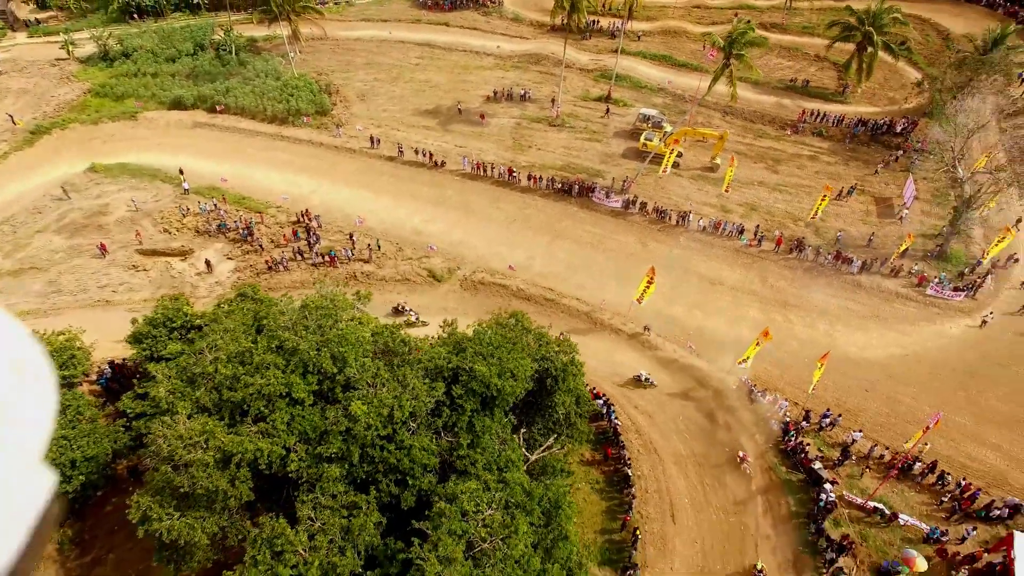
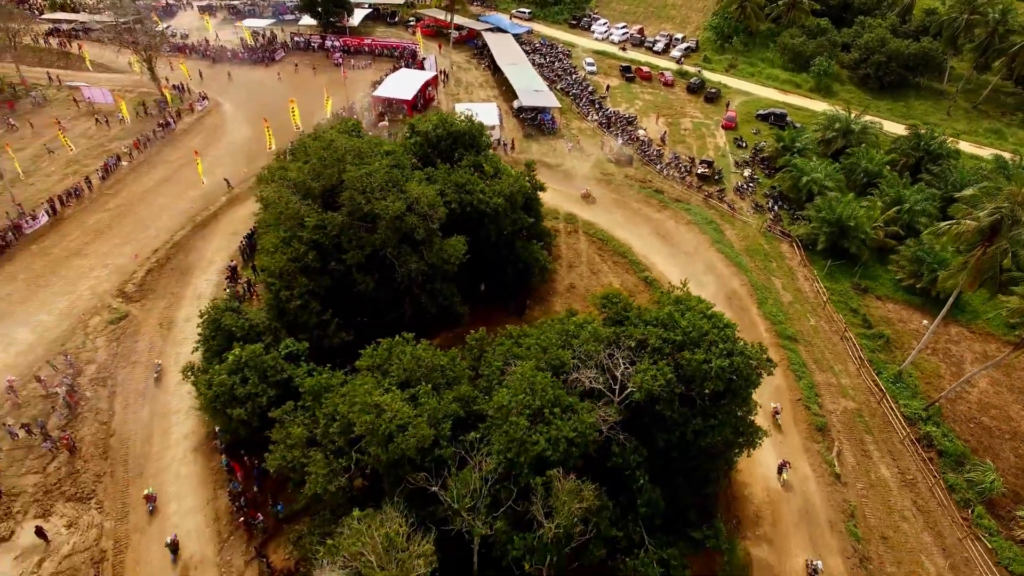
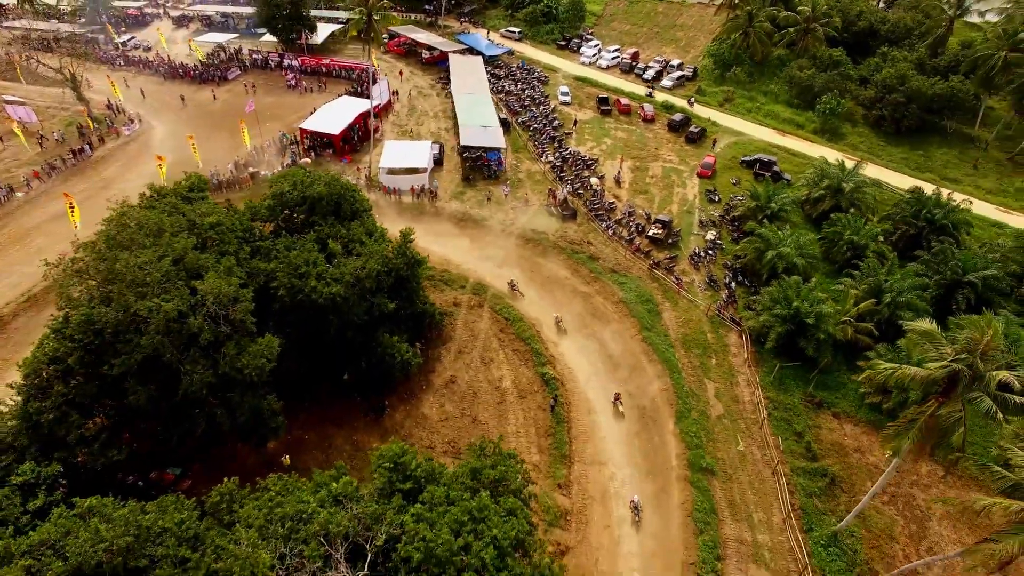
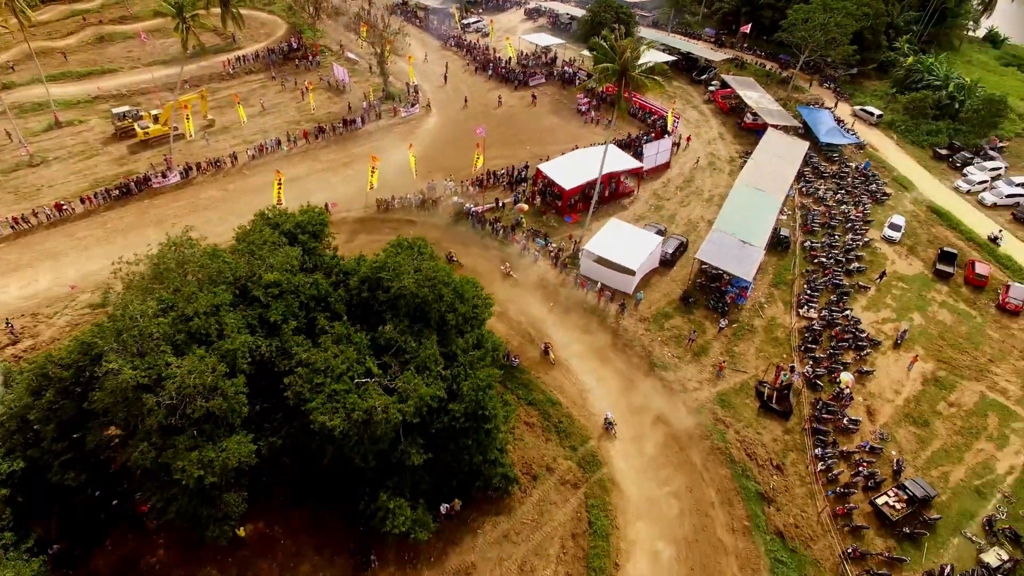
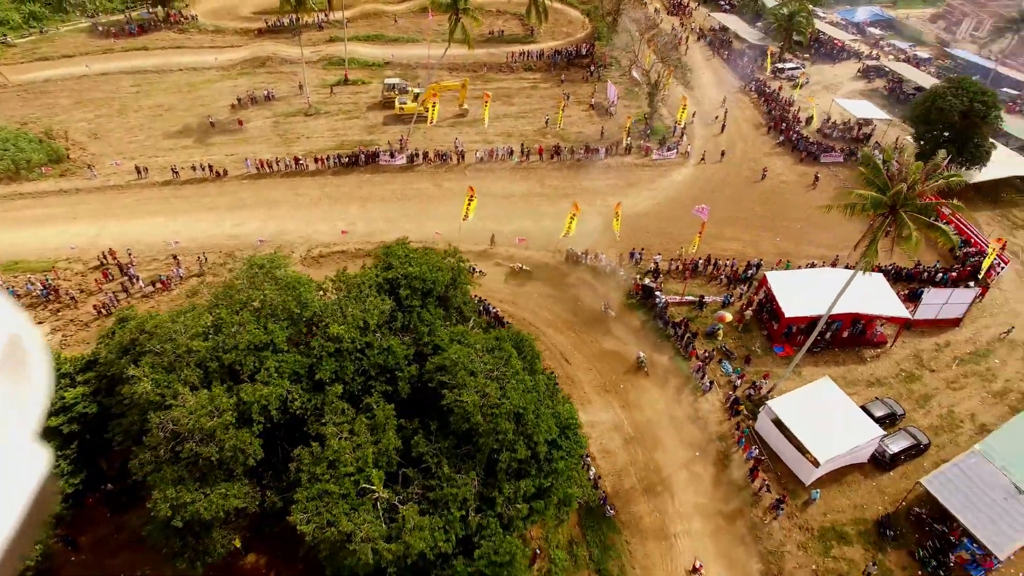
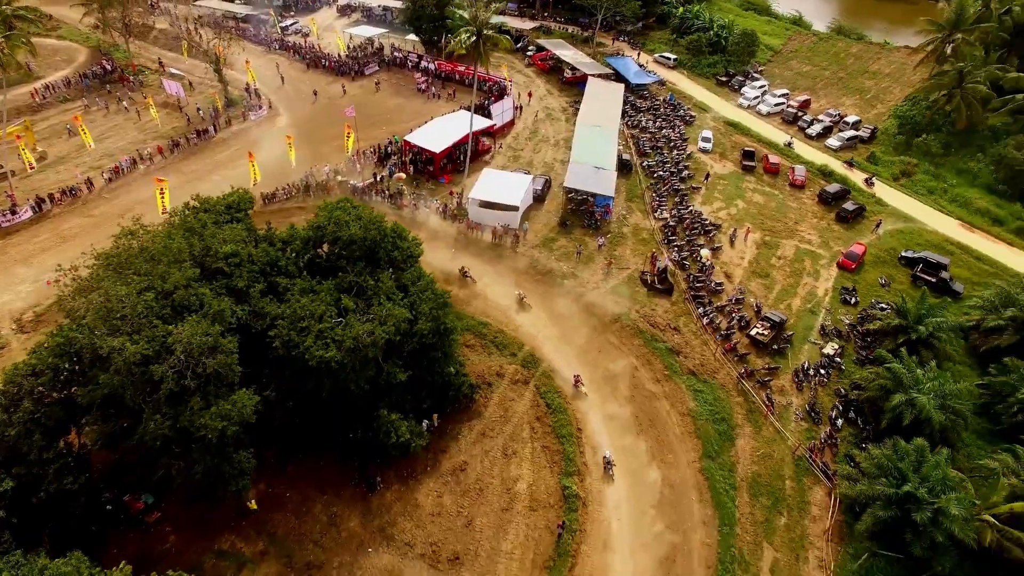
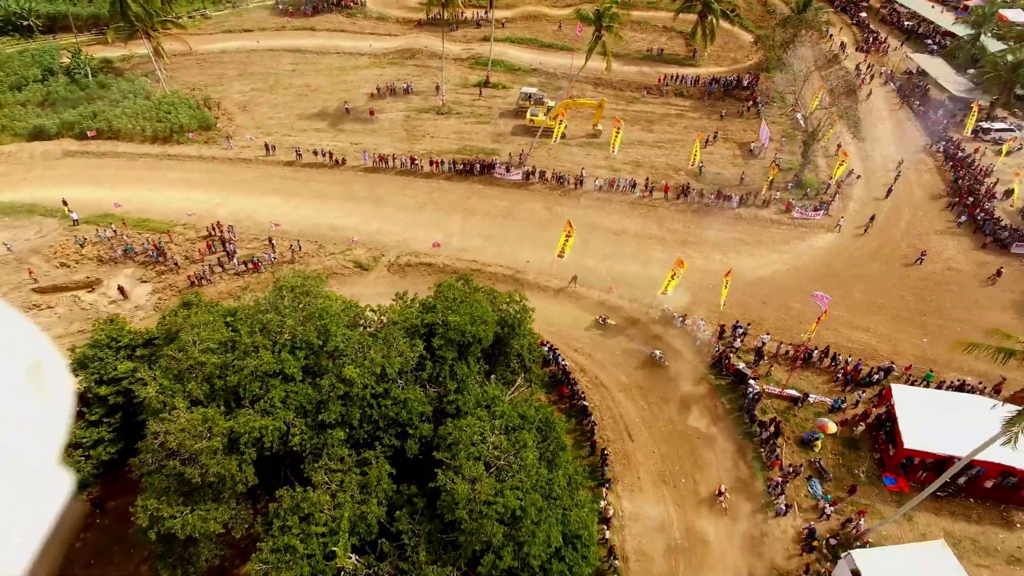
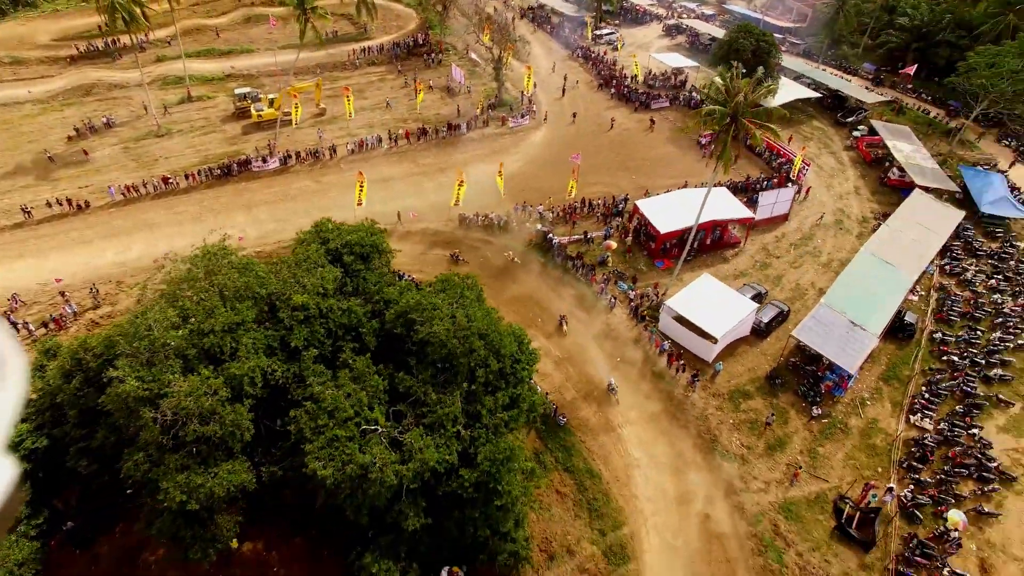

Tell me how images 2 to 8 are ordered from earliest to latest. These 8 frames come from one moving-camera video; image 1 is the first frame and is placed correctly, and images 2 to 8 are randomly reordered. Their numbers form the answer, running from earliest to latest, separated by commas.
7, 5, 8, 4, 6, 3, 2
